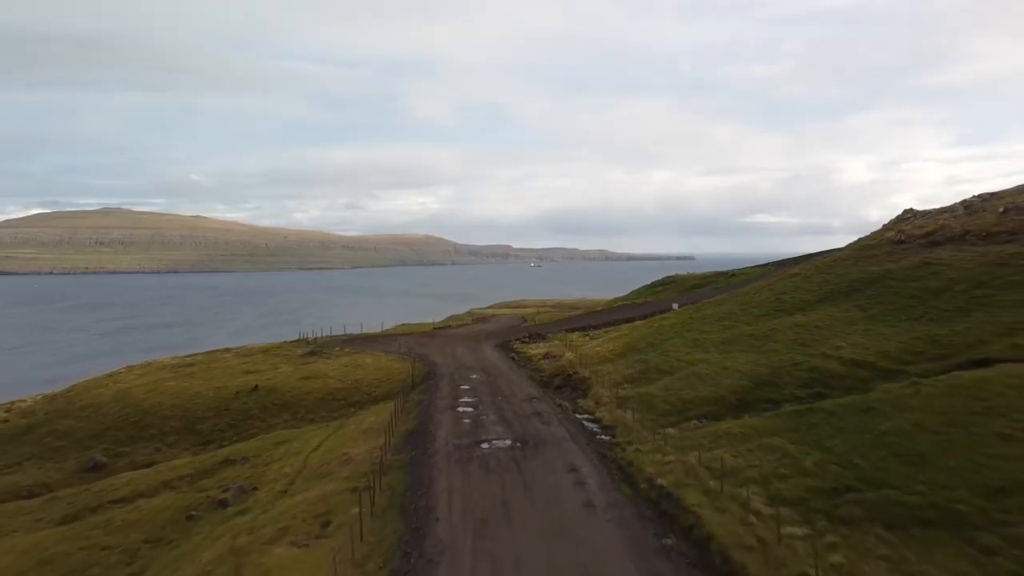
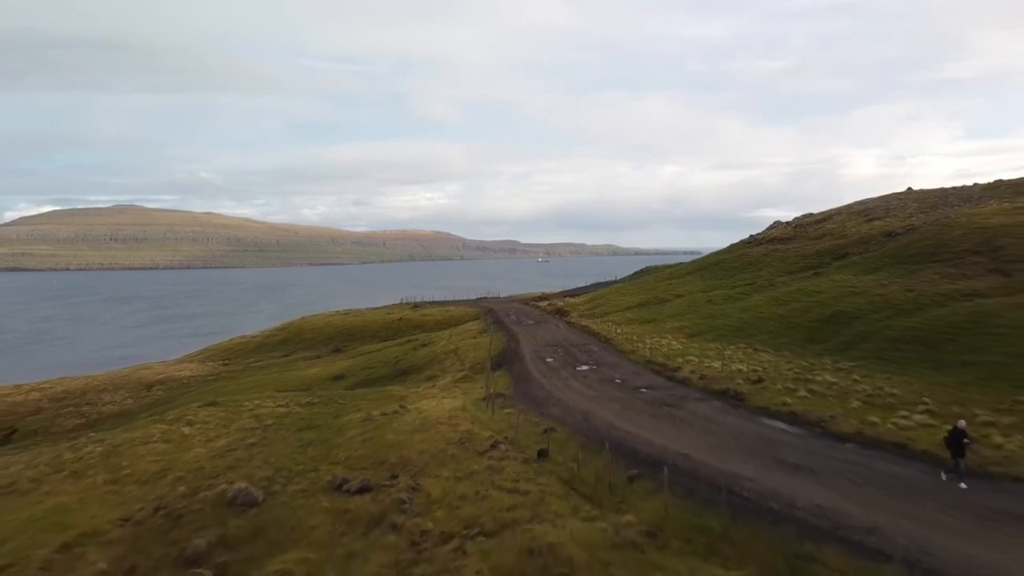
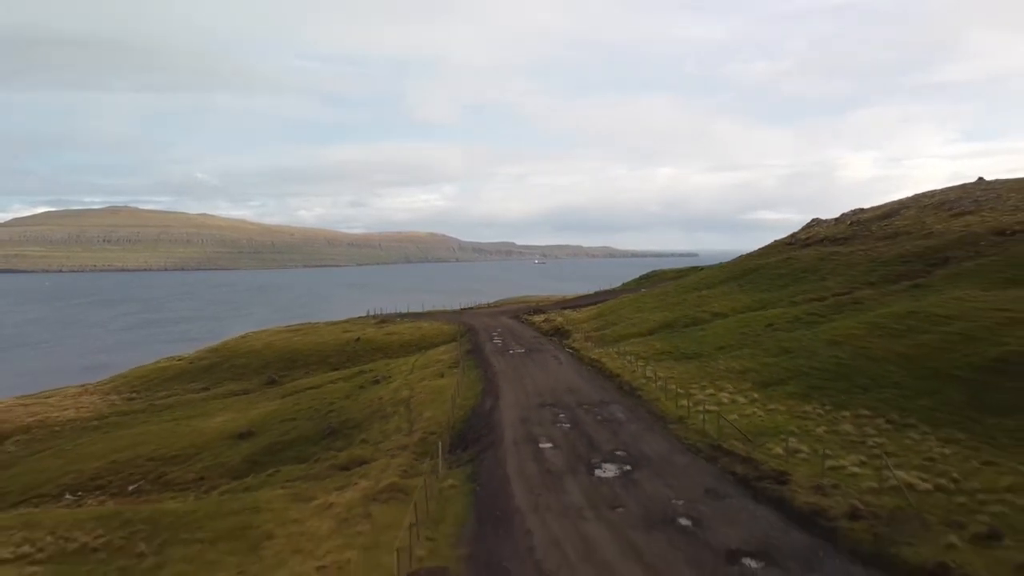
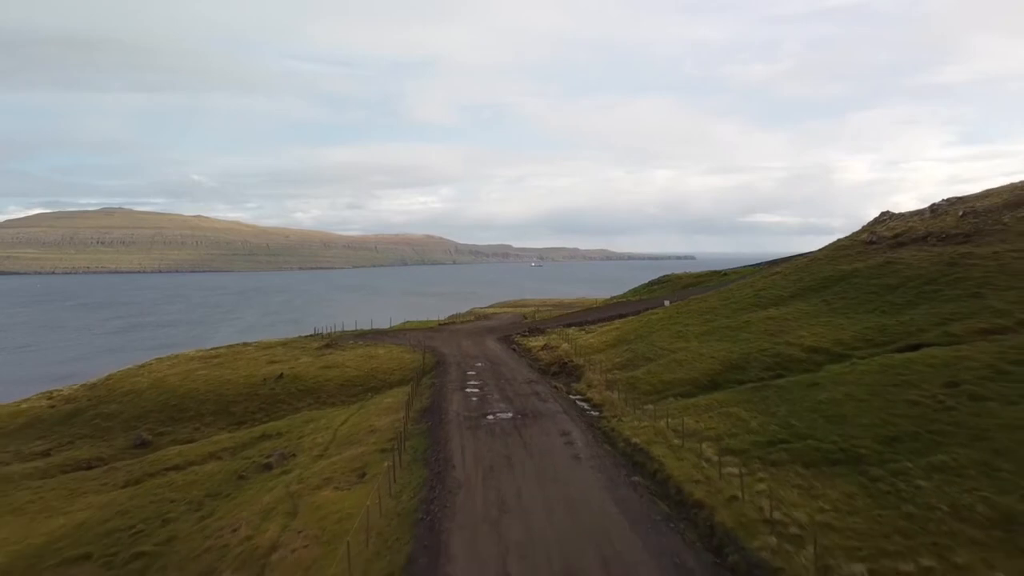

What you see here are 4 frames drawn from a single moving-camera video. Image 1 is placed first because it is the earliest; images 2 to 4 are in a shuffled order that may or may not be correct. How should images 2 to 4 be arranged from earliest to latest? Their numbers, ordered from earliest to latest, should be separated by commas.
4, 3, 2
